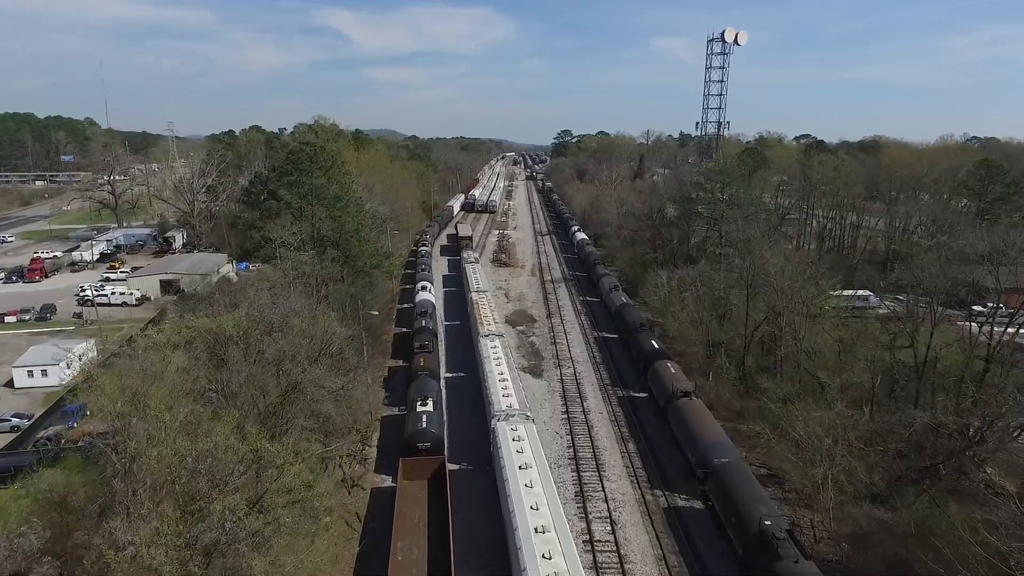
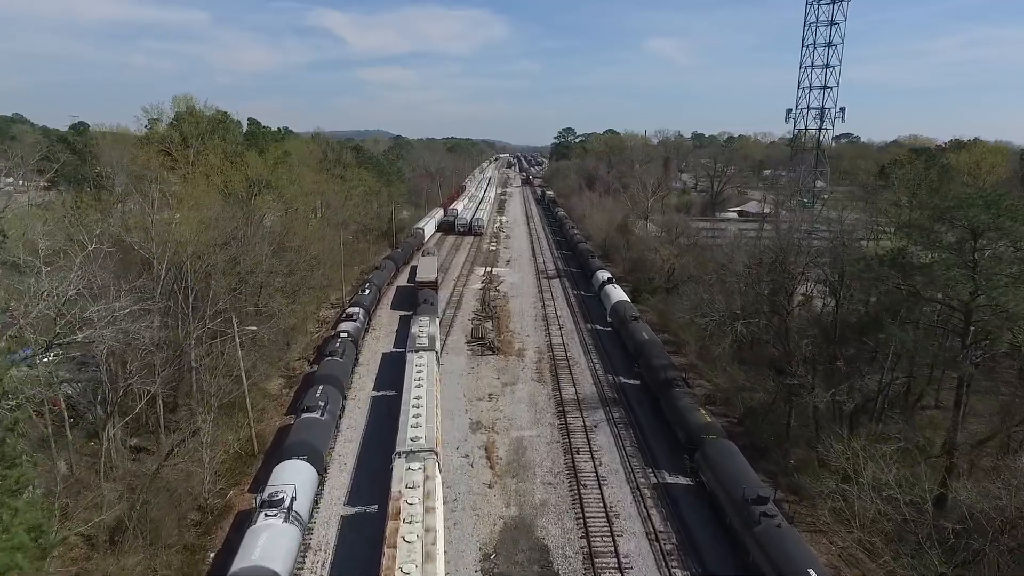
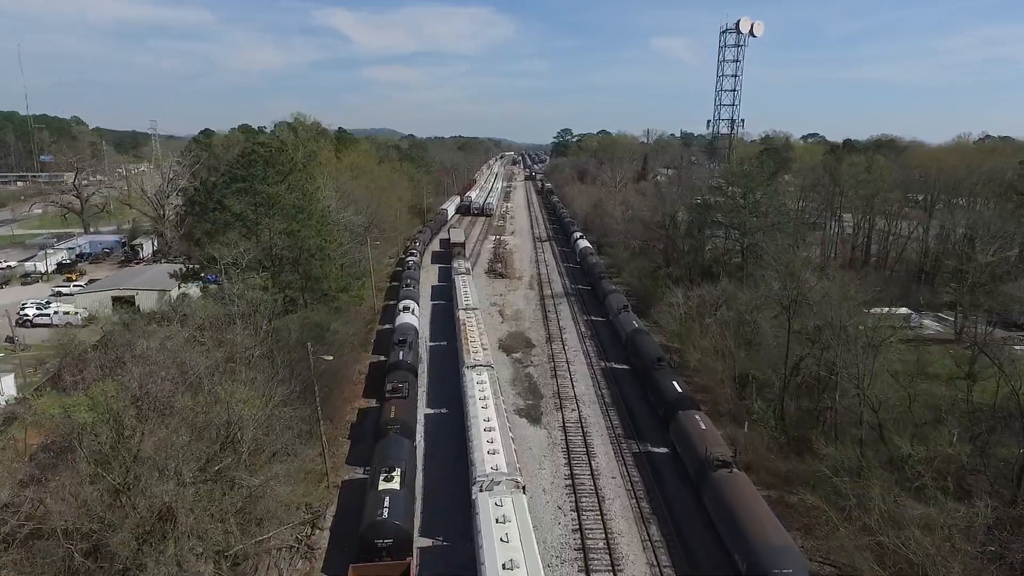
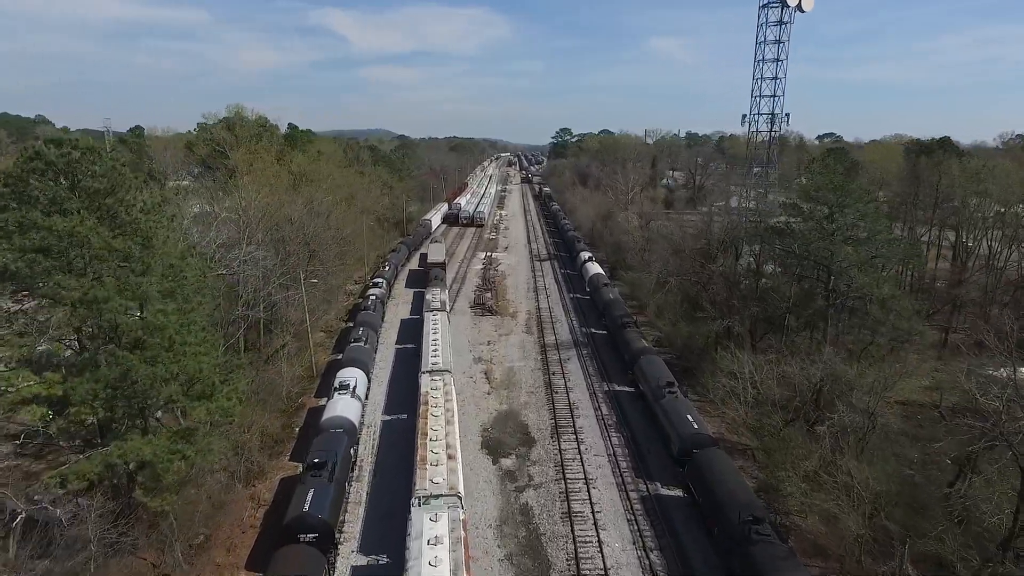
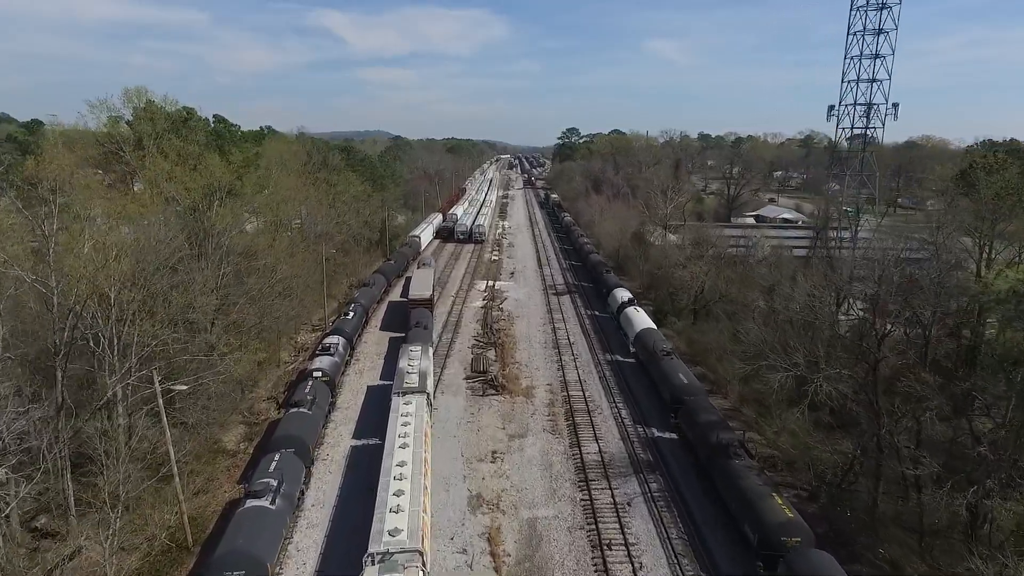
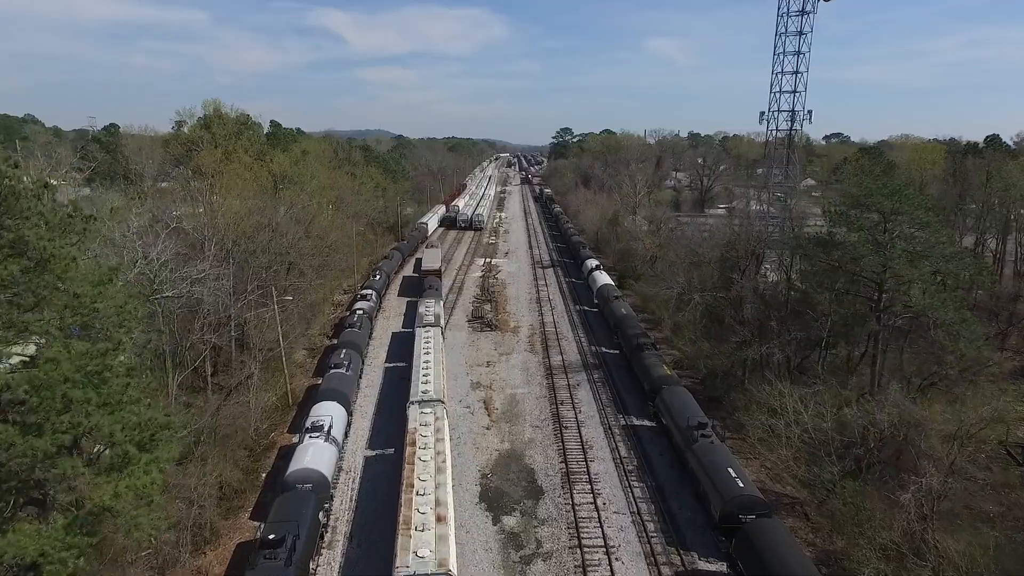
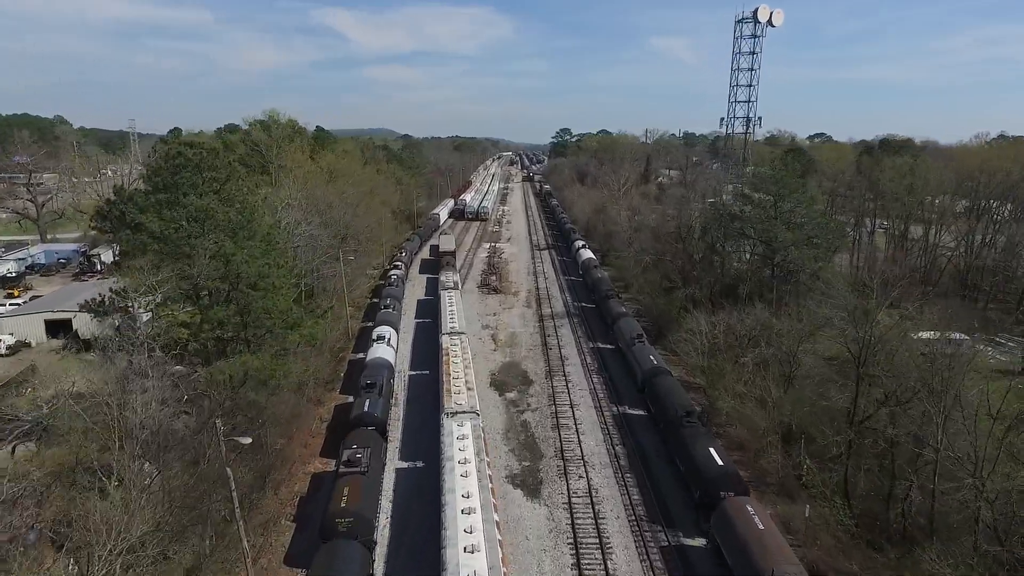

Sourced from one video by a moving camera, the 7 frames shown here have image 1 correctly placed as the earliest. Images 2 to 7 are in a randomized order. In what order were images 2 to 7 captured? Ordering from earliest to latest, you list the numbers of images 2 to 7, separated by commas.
3, 7, 4, 6, 2, 5
